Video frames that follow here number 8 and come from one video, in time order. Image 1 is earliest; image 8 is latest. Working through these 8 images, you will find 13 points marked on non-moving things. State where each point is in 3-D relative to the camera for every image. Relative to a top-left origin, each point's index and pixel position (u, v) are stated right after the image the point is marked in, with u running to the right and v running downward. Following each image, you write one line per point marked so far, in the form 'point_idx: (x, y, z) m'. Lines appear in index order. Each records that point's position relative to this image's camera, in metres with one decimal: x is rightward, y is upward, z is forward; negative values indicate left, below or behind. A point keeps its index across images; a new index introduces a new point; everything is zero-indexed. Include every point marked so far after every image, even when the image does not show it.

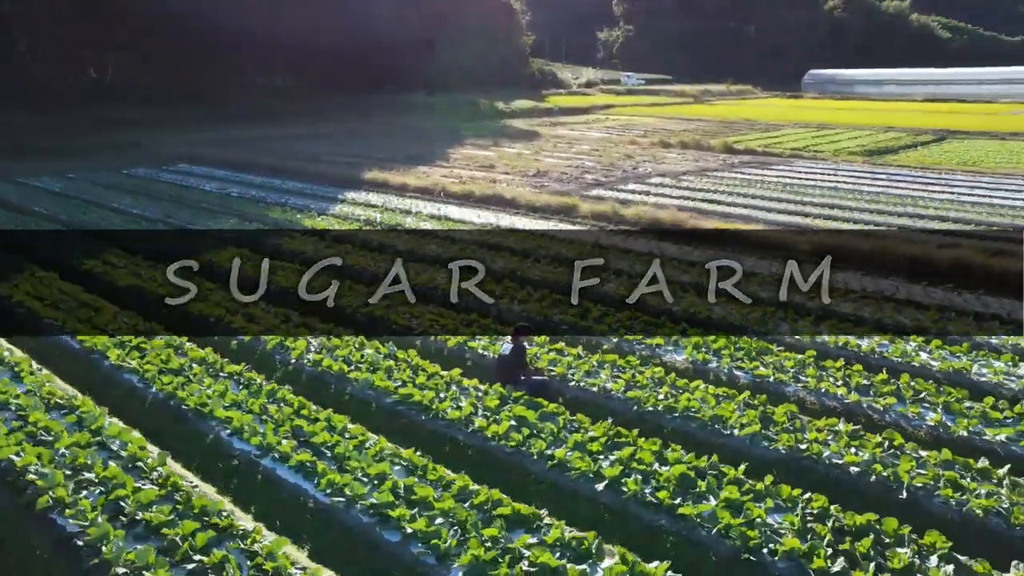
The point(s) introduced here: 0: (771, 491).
0: (+1.8, -1.4, +5.4) m
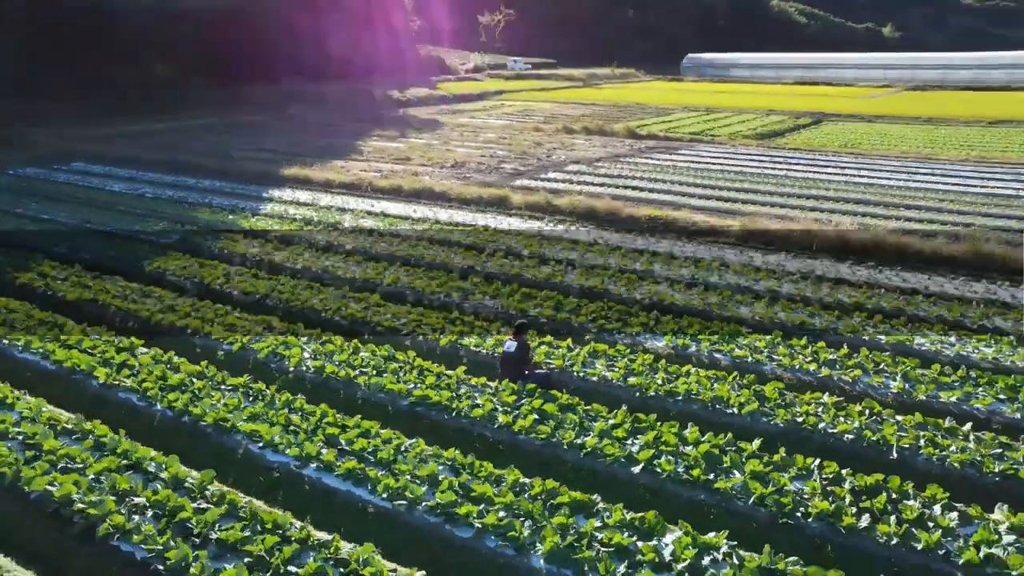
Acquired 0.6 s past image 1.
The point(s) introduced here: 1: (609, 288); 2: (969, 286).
0: (+2.2, -1.4, +6.0) m
1: (+1.4, 0.0, +11.0) m
2: (+6.9, 0.0, +11.3) m
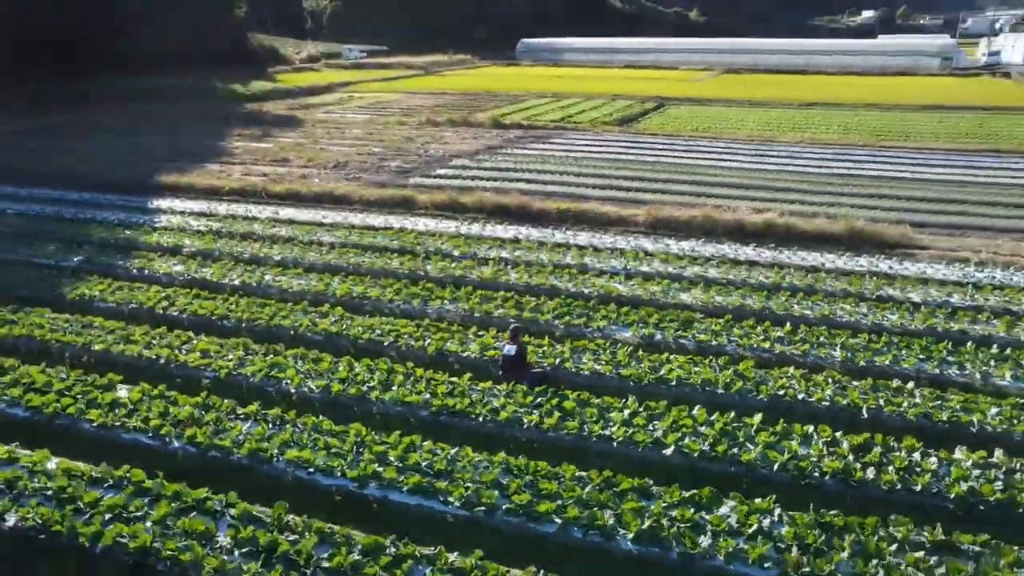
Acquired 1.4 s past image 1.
0: (+2.6, -1.3, +7.0) m
1: (+0.7, +0.1, +11.7) m
2: (+6.0, +0.5, +13.1) m
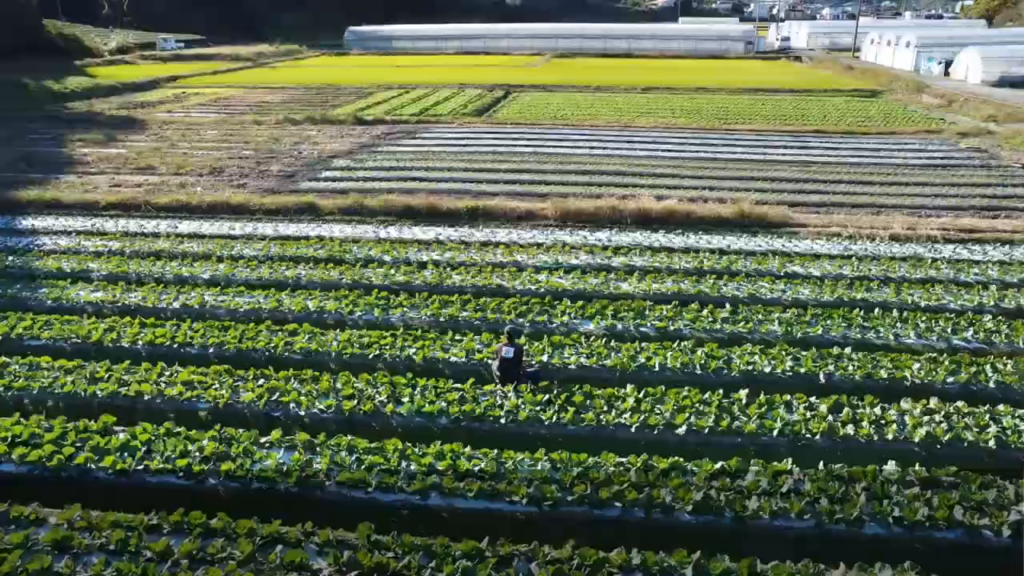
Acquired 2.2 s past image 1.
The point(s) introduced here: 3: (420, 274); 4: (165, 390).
0: (+2.8, -1.2, +8.1) m
1: (-0.2, +0.1, +12.2) m
2: (+4.7, +0.9, +14.7) m
3: (-1.5, +0.3, +12.7) m
4: (-3.9, -1.1, +8.5) m
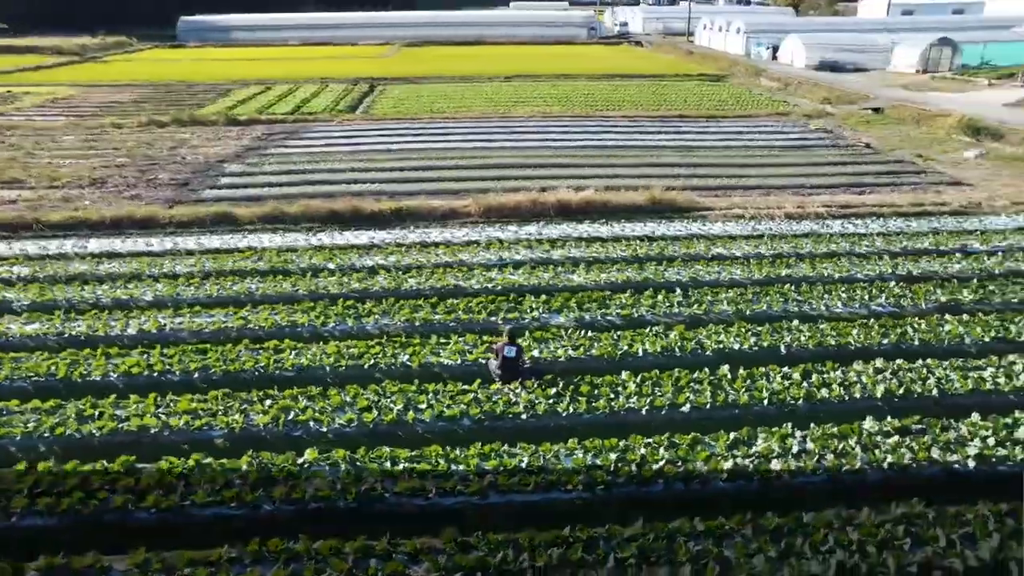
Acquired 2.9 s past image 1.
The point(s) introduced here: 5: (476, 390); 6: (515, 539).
0: (+2.9, -1.0, +9.2) m
1: (-0.9, +0.1, +12.6) m
2: (+3.4, +1.3, +15.9) m
3: (-2.3, +0.2, +12.8) m
4: (-3.7, -1.4, +8.2) m
5: (-0.4, -1.2, +9.0) m
6: (0.0, -2.1, +6.3) m
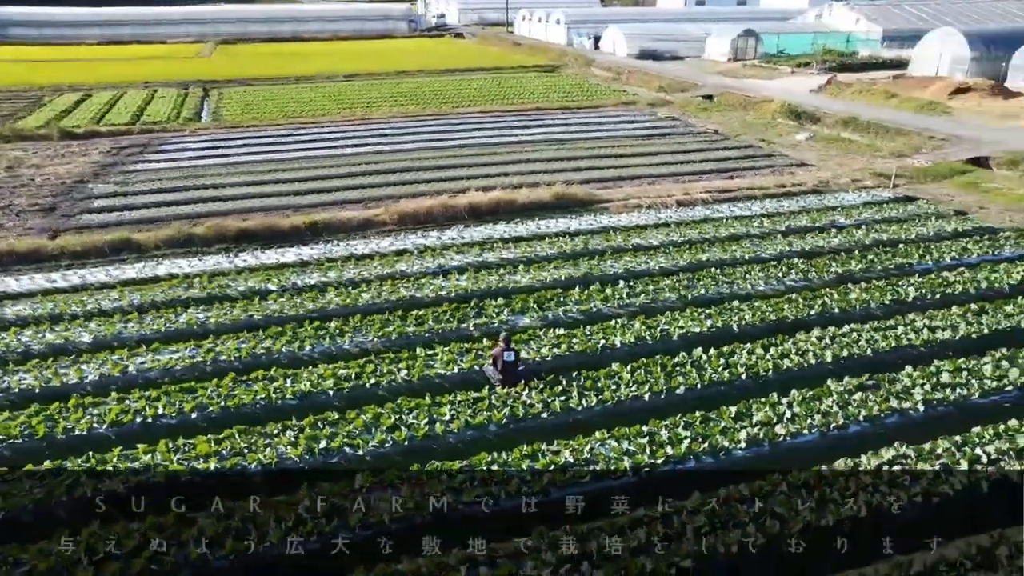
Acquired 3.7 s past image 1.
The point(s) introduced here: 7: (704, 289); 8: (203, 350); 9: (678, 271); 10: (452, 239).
0: (+2.9, -0.9, +10.3) m
1: (-1.6, -0.1, +12.8) m
2: (+1.6, +1.5, +17.0) m
3: (-3.1, -0.1, +12.7) m
4: (-3.3, -1.9, +8.0) m
5: (-0.3, -1.3, +9.4) m
6: (+0.8, -2.2, +7.0) m
7: (+3.2, 0.0, +12.8) m
8: (-4.3, -0.9, +10.7) m
9: (+3.0, +0.3, +13.9) m
10: (-1.3, +1.0, +15.9) m
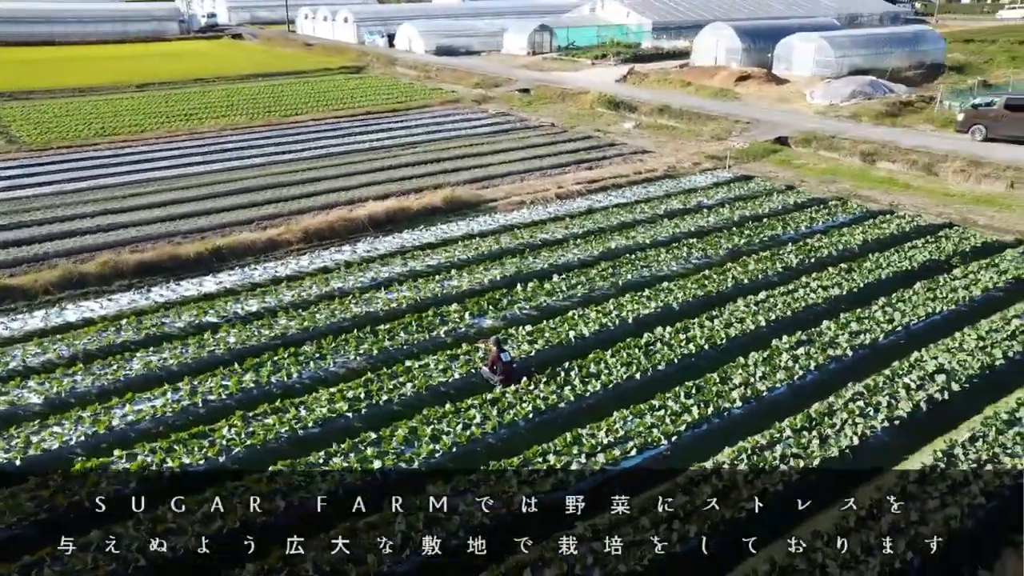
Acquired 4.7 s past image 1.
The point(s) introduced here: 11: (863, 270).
0: (+2.6, -0.6, +11.8) m
1: (-2.5, -0.4, +13.0) m
2: (-0.6, +1.5, +17.9) m
3: (-3.8, -0.6, +12.5) m
4: (-2.5, -2.3, +7.9) m
5: (-0.1, -1.4, +10.1) m
6: (+1.6, -2.1, +8.1) m
7: (+2.2, +0.3, +14.2) m
8: (-4.4, -1.4, +10.2) m
9: (+1.7, +0.5, +15.2) m
10: (-3.0, +0.8, +16.1) m
11: (+6.6, +0.3, +14.4) m
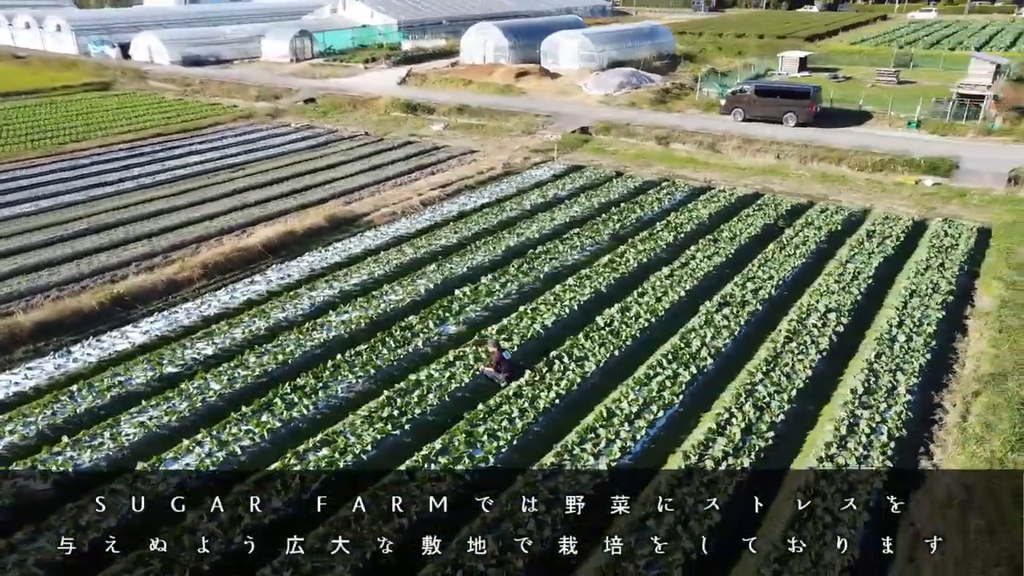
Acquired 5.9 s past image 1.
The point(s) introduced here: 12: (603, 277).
0: (+2.0, -0.4, +13.7) m
1: (-3.1, -0.8, +13.2) m
2: (-3.2, +1.3, +18.3) m
3: (-4.2, -1.2, +12.3) m
4: (-1.3, -2.6, +8.4) m
5: (+0.1, -1.5, +11.2) m
6: (+2.5, -1.9, +9.8) m
7: (+0.7, +0.4, +15.8) m
8: (-3.9, -2.1, +10.0) m
9: (-0.1, +0.6, +16.6) m
10: (-4.8, +0.2, +15.9) m
11: (+4.8, +1.1, +17.4) m
12: (+1.8, +0.2, +15.2) m
